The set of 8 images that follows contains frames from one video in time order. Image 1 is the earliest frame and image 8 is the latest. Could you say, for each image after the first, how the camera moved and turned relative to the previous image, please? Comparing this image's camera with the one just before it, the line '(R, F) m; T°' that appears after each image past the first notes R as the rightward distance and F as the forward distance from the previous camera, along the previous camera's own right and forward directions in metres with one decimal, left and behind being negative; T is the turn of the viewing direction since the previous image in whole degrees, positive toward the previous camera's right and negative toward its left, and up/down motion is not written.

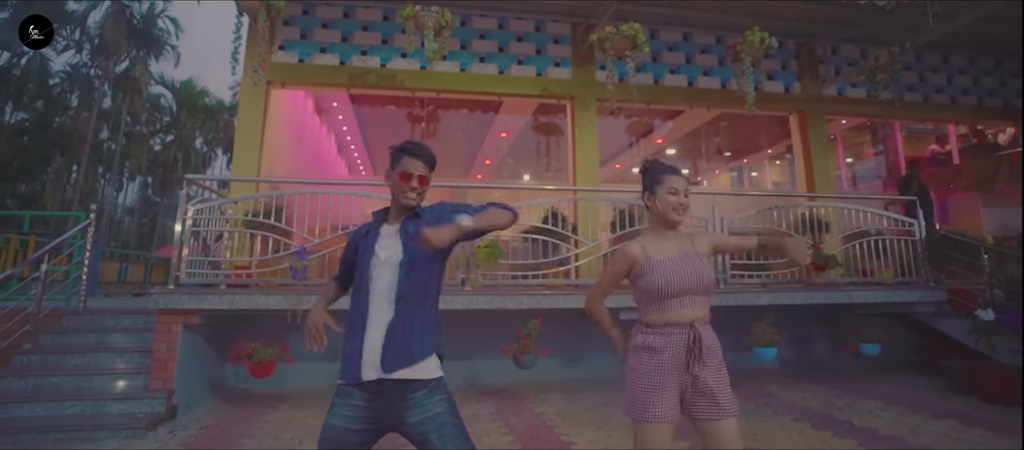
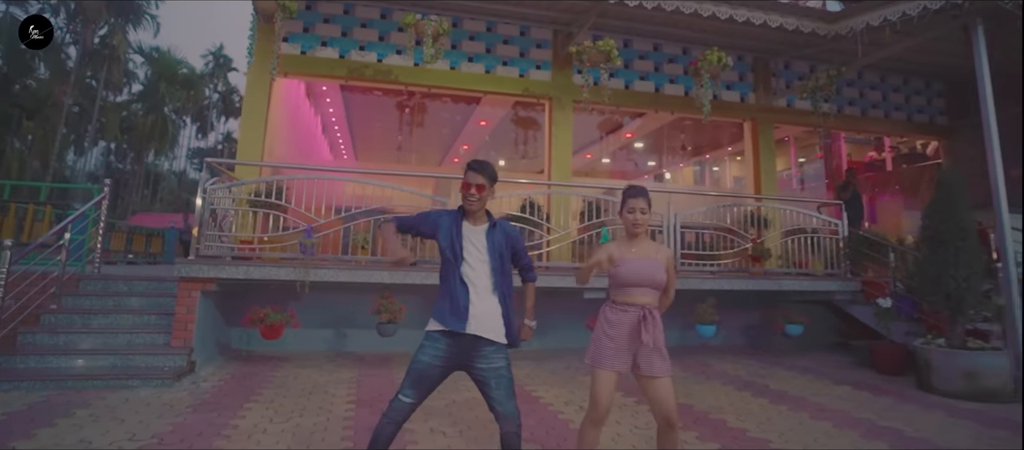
(-0.1, -0.8) m; +3°
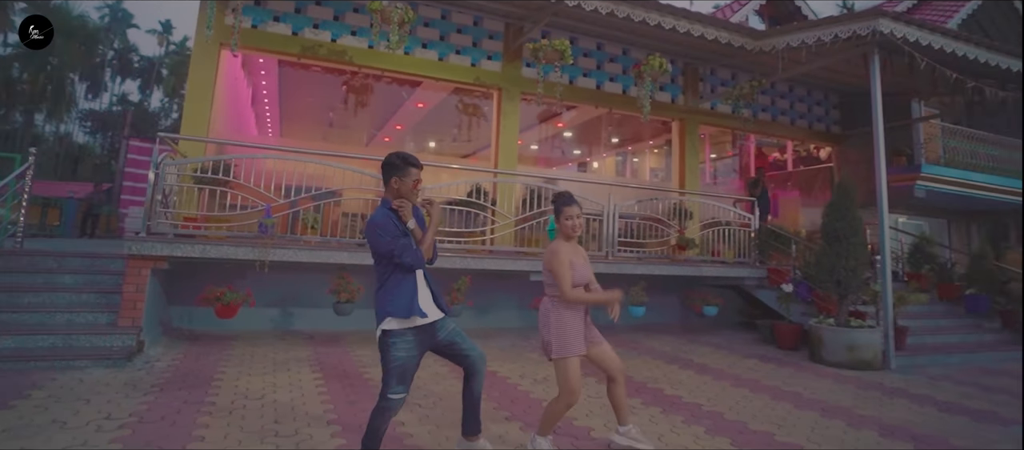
(-0.5, -0.3) m; +9°
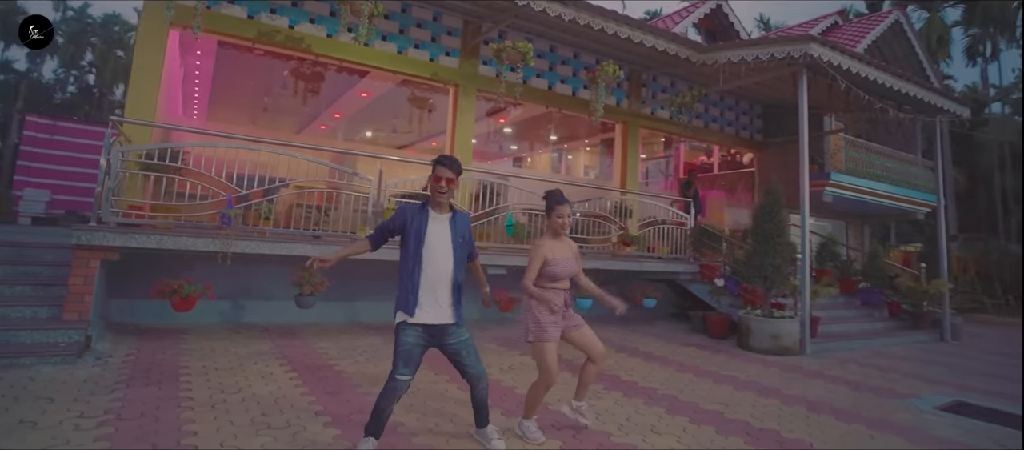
(-0.5, -0.2) m; +8°
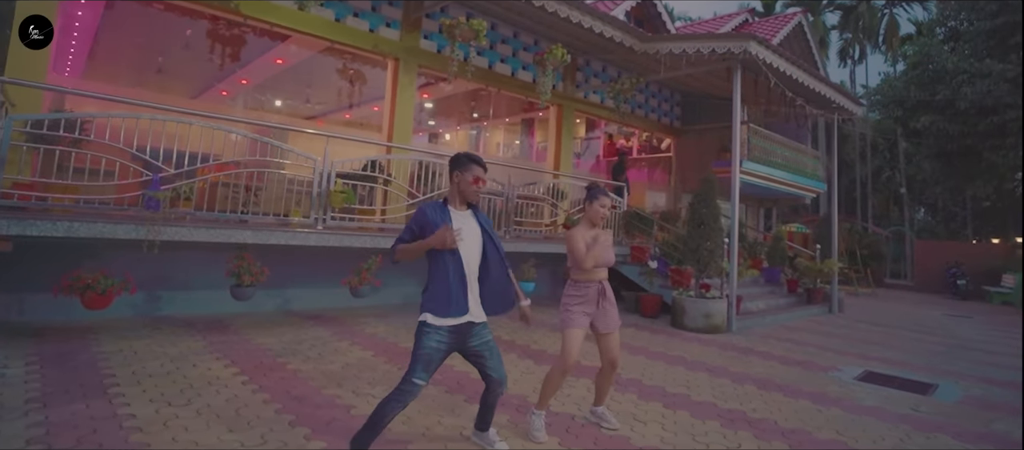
(-0.6, +0.2) m; +10°
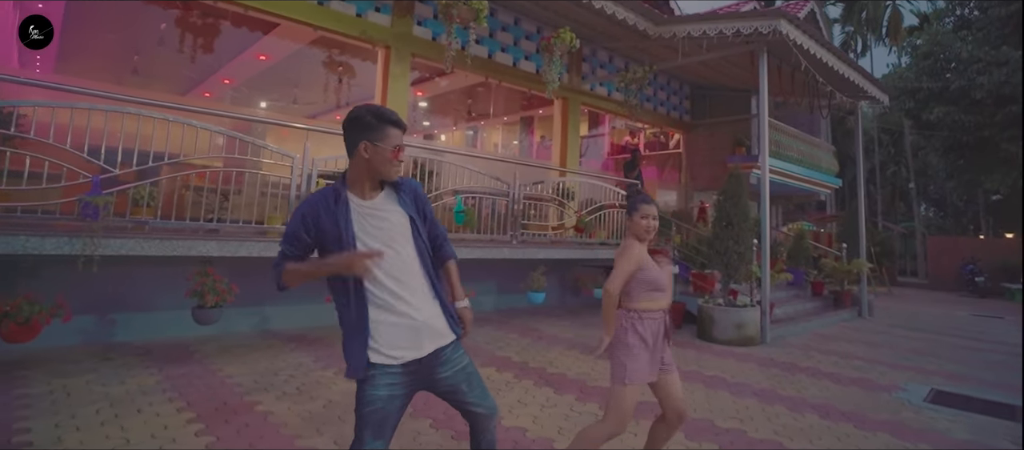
(-0.1, +0.8) m; 0°
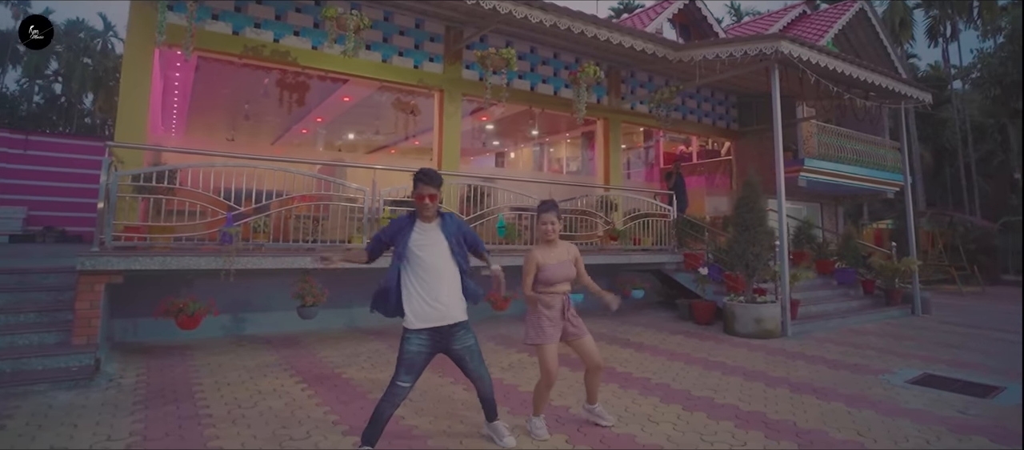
(+0.7, -1.1) m; -9°
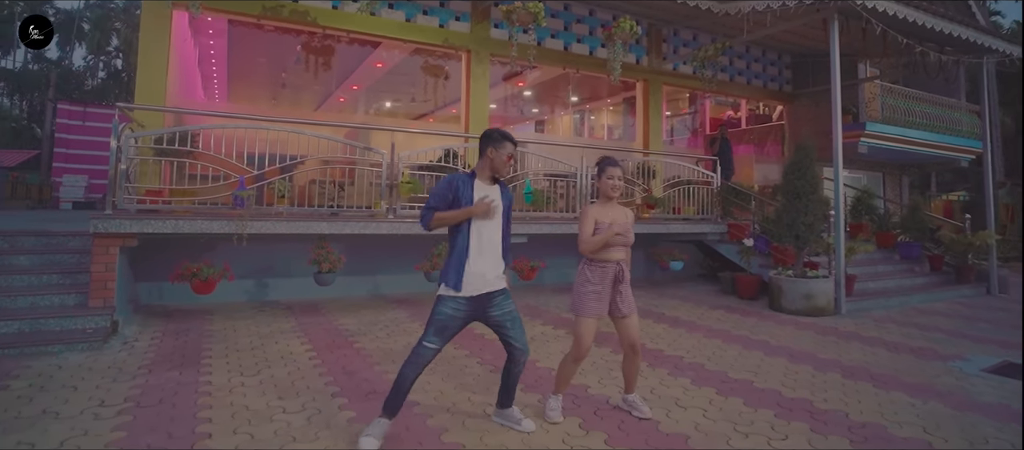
(+0.2, +0.4) m; -5°
